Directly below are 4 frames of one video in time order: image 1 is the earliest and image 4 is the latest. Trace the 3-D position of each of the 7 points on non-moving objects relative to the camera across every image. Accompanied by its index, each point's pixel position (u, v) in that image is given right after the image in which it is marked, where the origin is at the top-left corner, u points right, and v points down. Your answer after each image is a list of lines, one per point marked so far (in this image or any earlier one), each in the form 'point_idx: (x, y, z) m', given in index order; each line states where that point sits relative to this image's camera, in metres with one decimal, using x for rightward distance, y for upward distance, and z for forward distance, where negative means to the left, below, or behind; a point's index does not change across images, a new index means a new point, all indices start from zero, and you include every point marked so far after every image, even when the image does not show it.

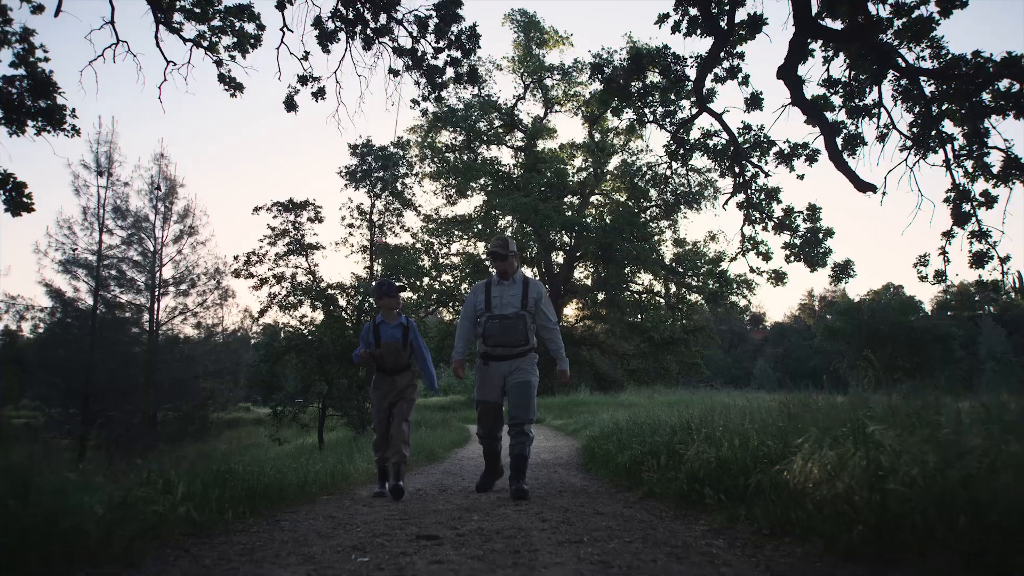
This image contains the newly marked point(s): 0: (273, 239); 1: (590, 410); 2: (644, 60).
0: (-5.8, +1.2, +17.5) m
1: (+2.2, -3.4, +19.9) m
2: (+2.0, +3.4, +11.1) m
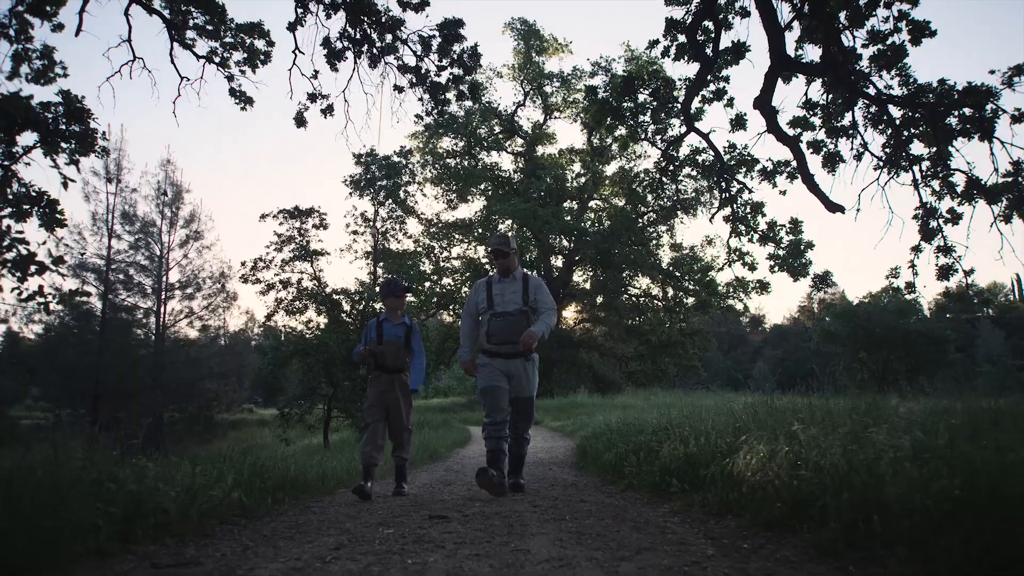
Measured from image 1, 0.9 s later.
0: (-5.8, +1.1, +18.0) m
1: (+2.2, -3.5, +20.4) m
2: (+1.9, +3.2, +11.6) m
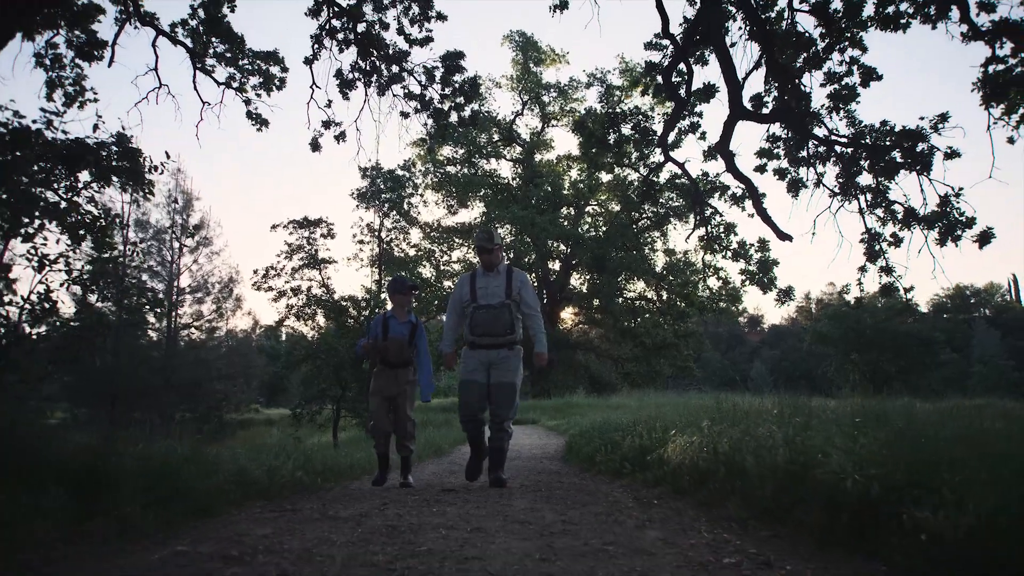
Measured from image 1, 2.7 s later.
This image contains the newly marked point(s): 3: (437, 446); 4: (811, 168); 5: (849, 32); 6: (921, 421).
0: (-5.9, +0.9, +19.0) m
1: (+2.1, -3.7, +21.4) m
2: (+1.9, +3.1, +12.6) m
3: (-1.3, -2.6, +12.0) m
4: (+3.7, +1.5, +8.9) m
5: (+4.2, +3.2, +8.9) m
6: (+3.0, -1.0, +5.3) m
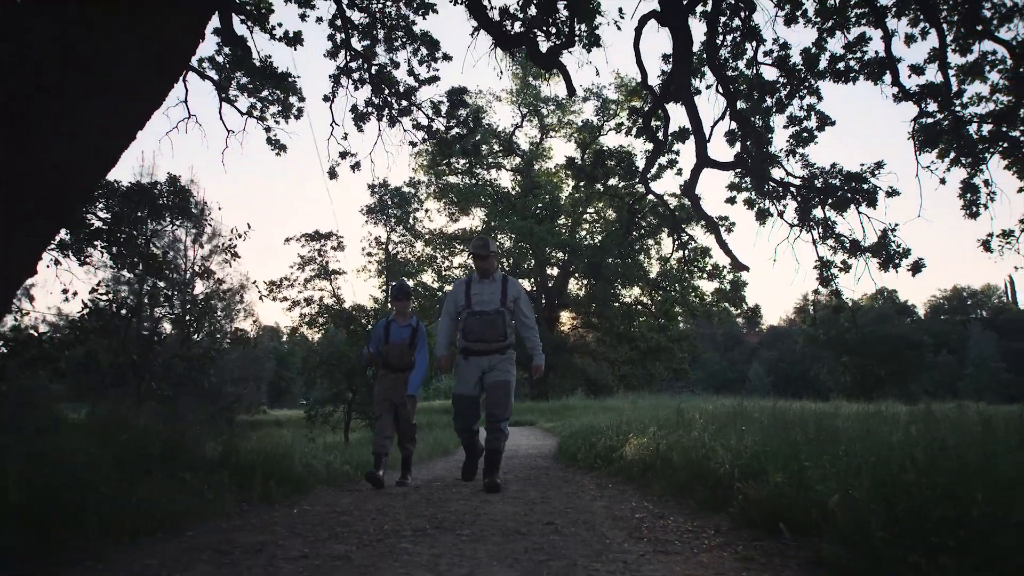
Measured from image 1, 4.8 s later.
0: (-5.9, +0.6, +20.2) m
1: (+2.1, -3.9, +22.6) m
2: (+1.9, +2.8, +13.9) m
3: (-1.3, -2.9, +13.2) m
4: (+3.6, +1.2, +10.1) m
5: (+4.1, +2.9, +10.1) m
6: (+3.0, -1.2, +6.6) m
